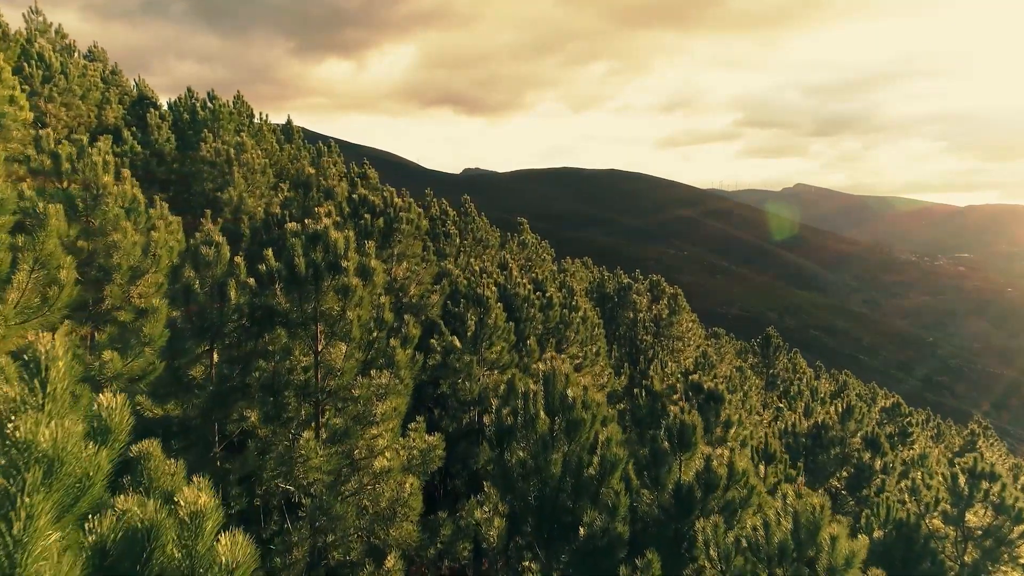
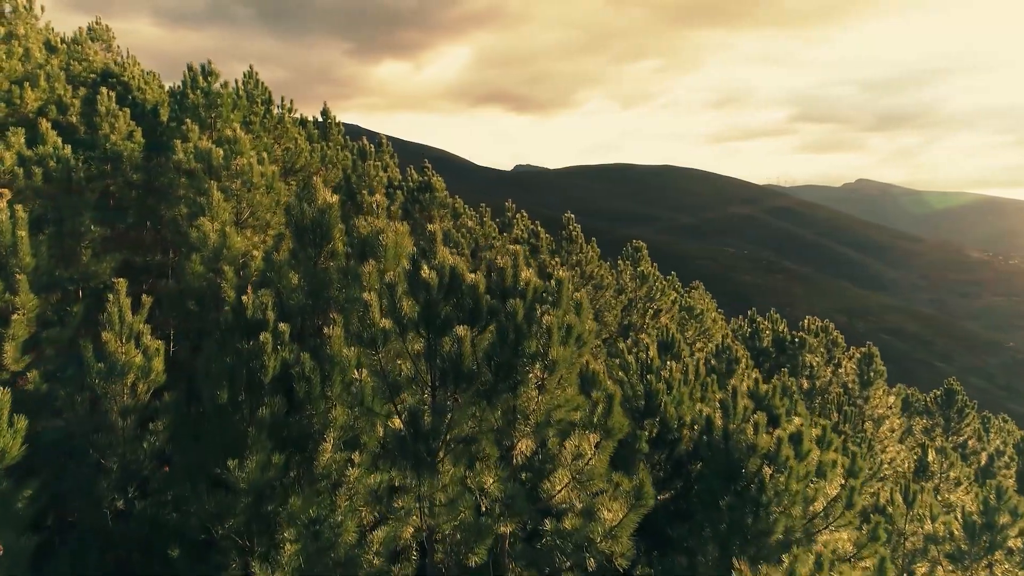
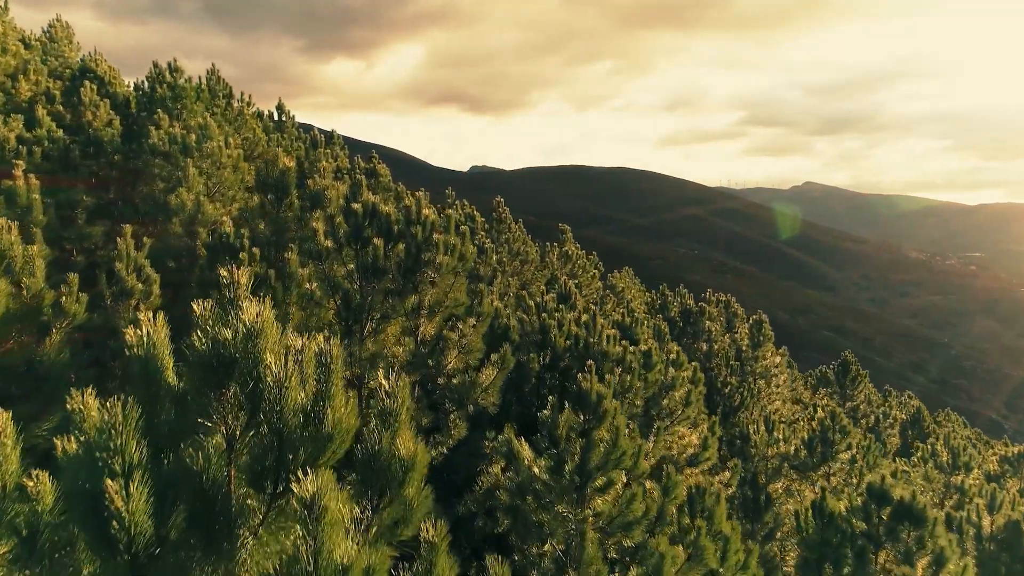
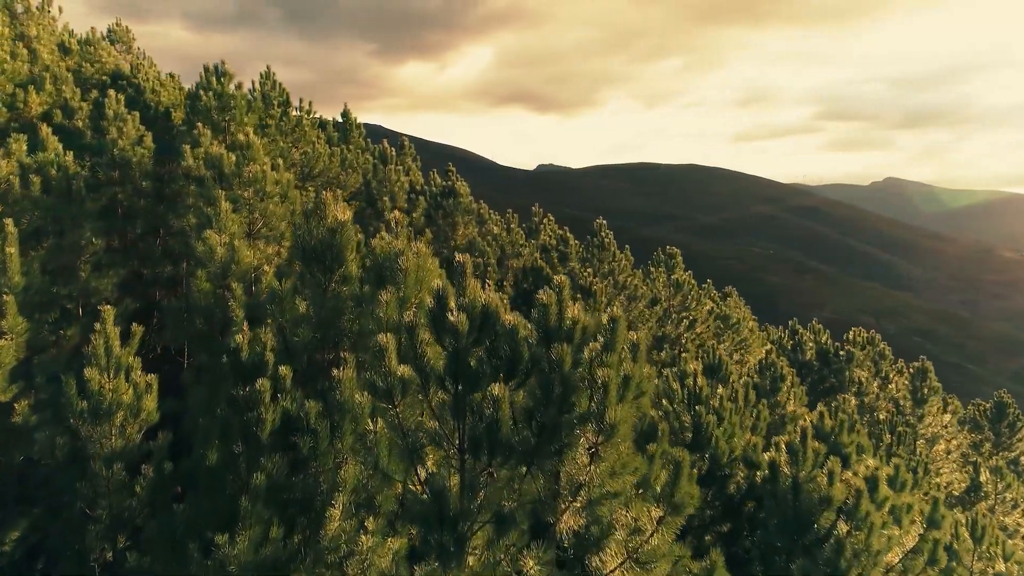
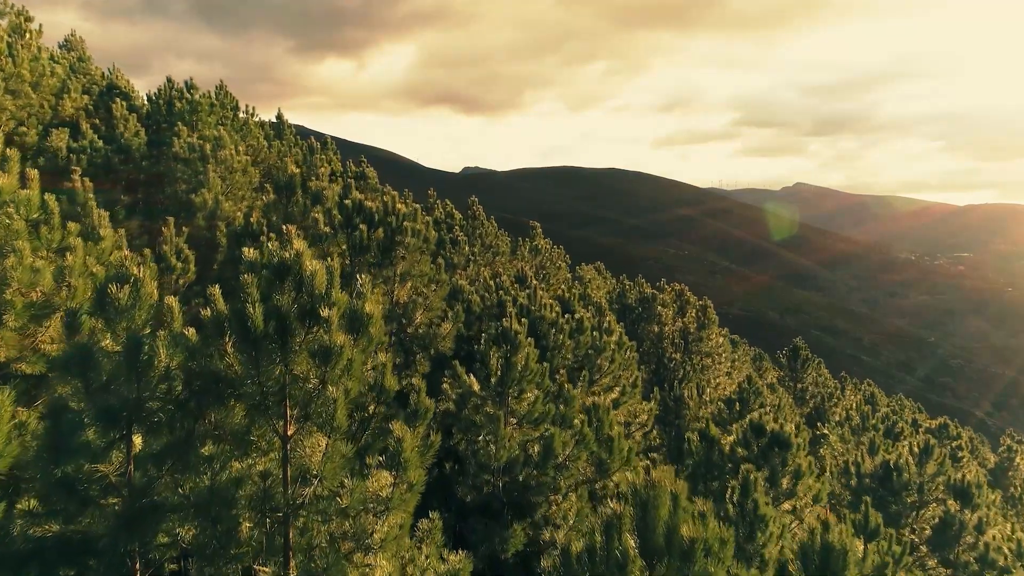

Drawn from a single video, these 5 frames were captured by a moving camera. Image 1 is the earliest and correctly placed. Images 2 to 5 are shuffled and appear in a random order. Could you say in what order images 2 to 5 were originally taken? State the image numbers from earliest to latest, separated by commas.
5, 3, 2, 4
